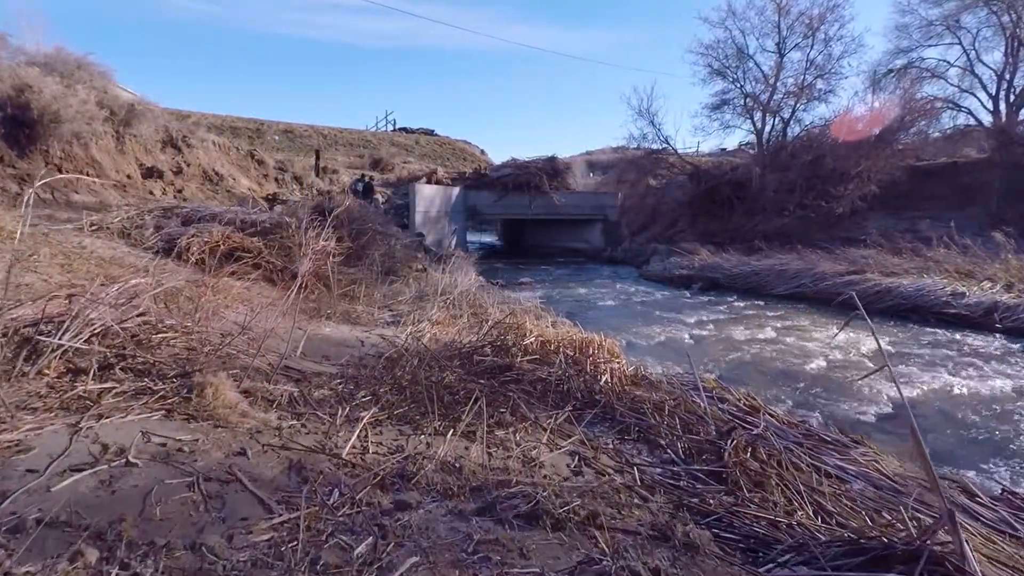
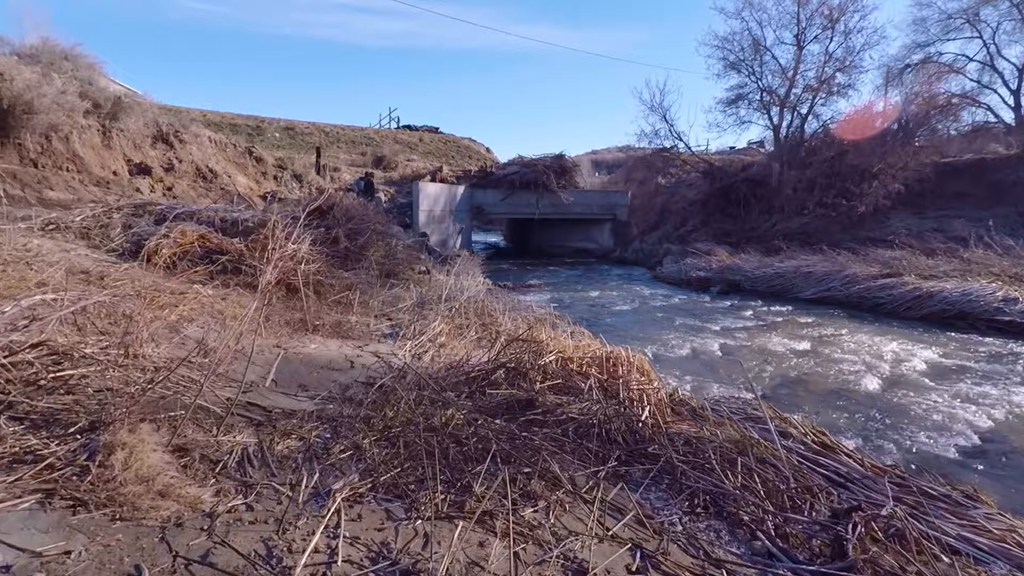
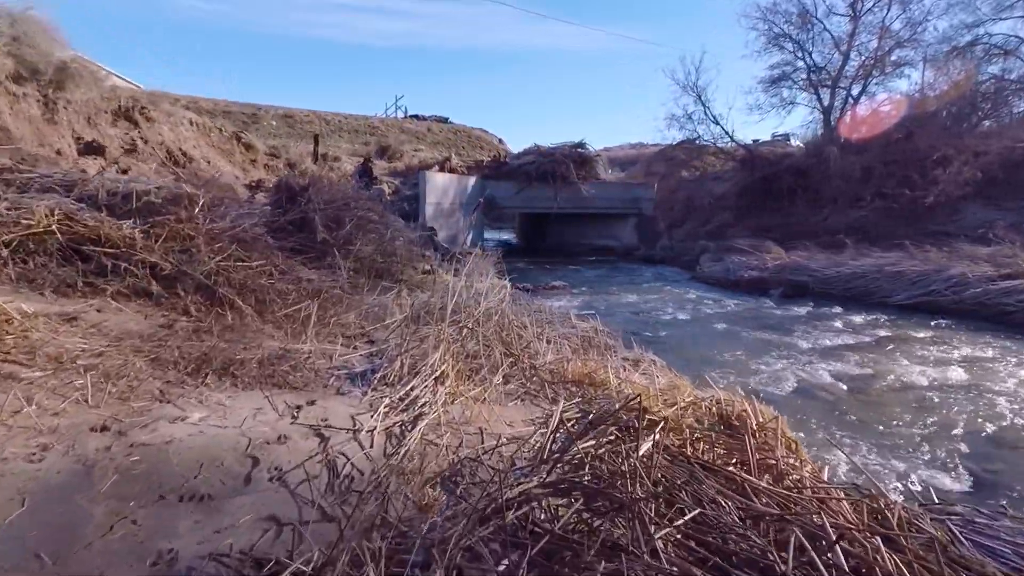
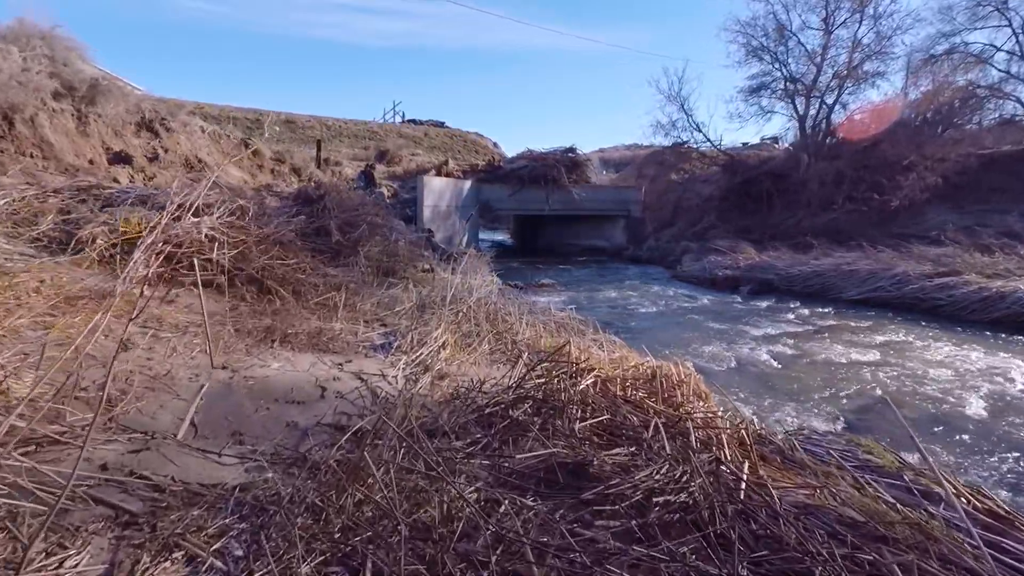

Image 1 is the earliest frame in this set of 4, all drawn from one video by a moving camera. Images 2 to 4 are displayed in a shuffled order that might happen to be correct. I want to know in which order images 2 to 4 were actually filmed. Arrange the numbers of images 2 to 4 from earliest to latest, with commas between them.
2, 4, 3
